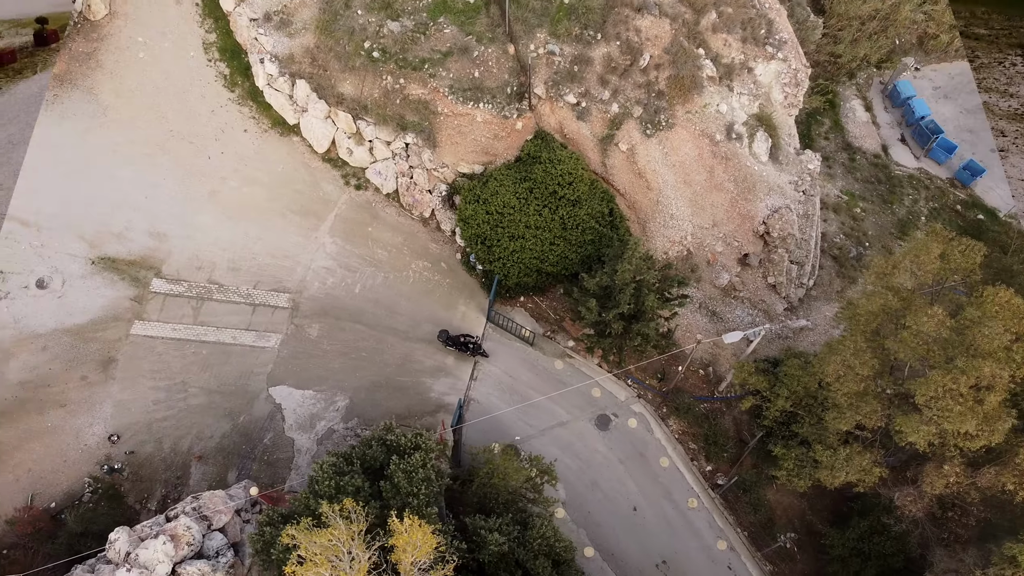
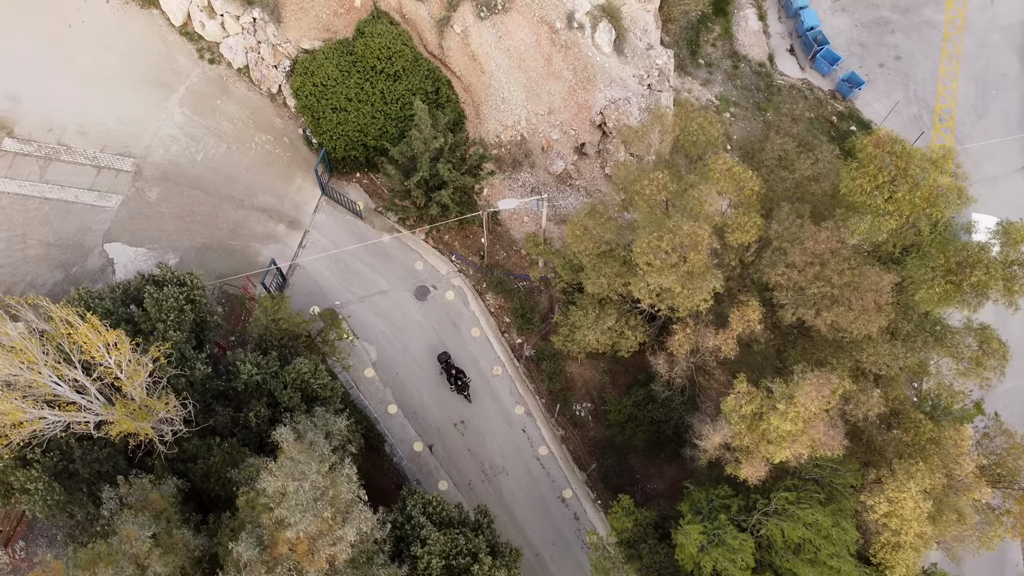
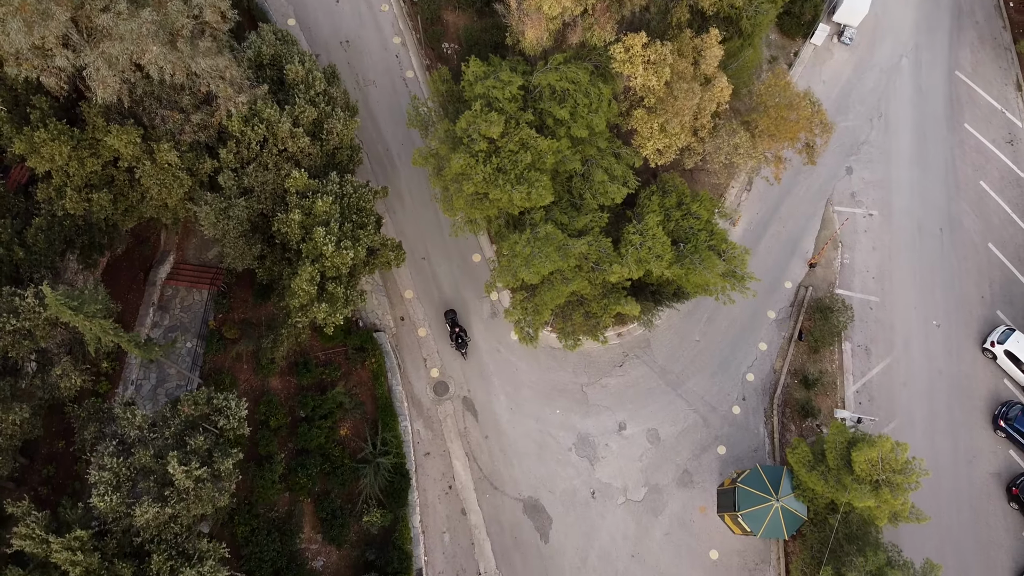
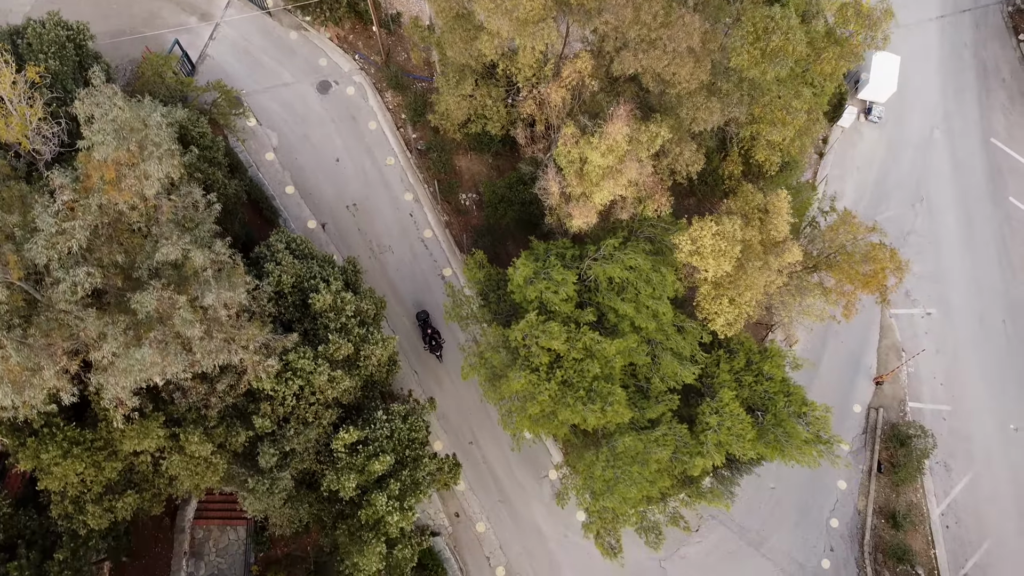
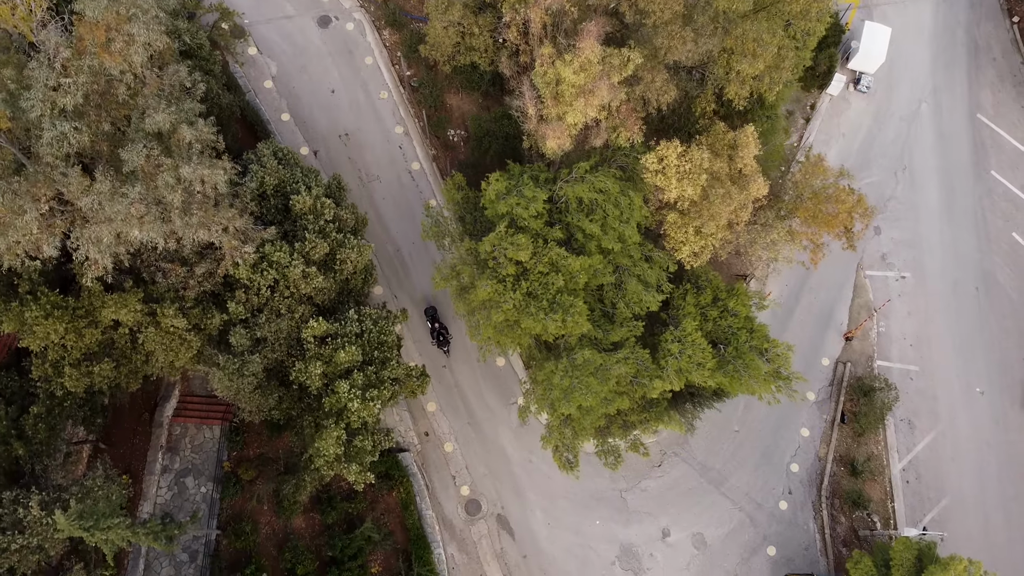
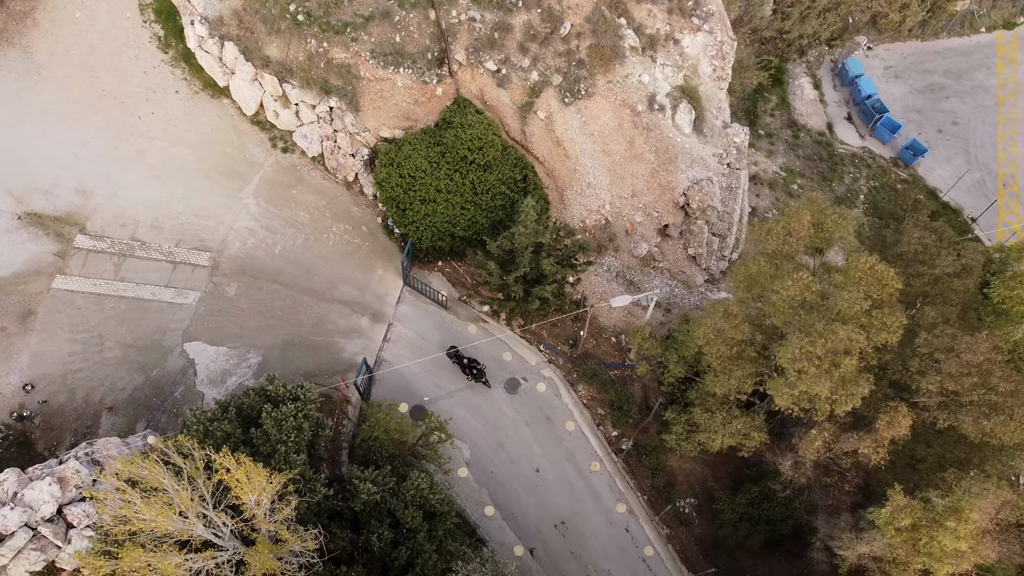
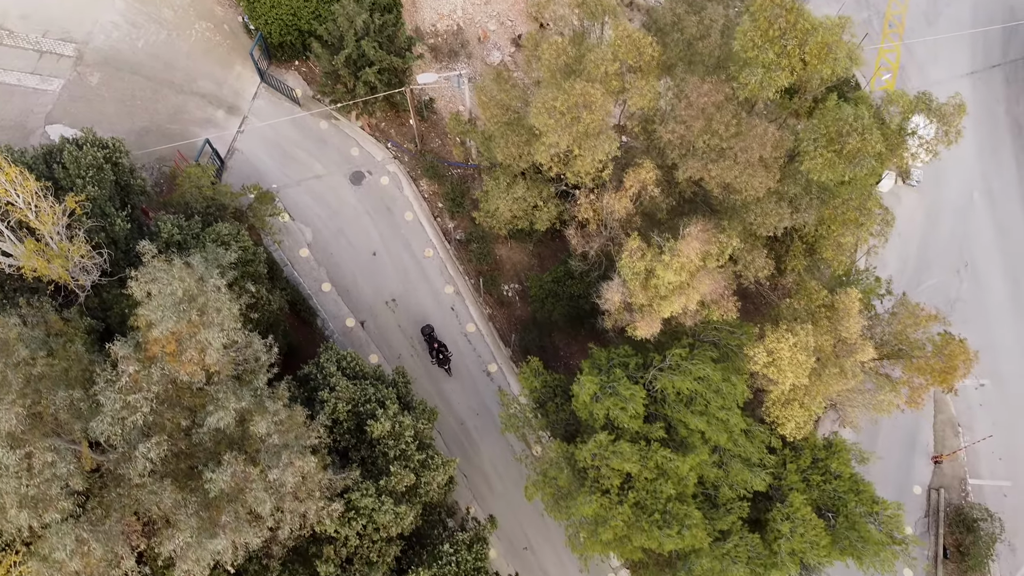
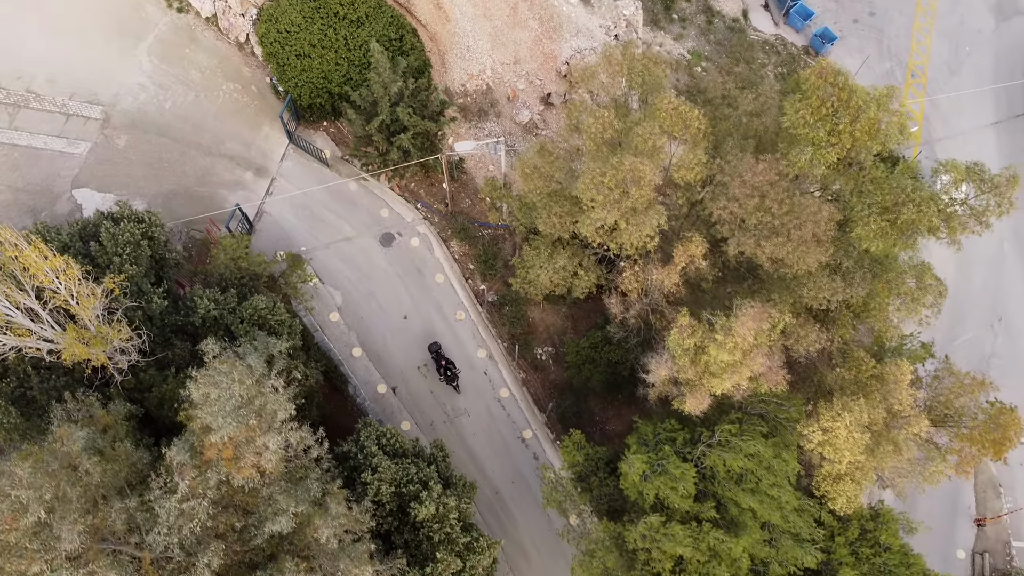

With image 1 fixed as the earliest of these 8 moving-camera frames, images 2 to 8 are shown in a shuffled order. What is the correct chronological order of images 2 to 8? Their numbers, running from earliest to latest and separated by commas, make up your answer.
6, 2, 8, 7, 4, 5, 3
